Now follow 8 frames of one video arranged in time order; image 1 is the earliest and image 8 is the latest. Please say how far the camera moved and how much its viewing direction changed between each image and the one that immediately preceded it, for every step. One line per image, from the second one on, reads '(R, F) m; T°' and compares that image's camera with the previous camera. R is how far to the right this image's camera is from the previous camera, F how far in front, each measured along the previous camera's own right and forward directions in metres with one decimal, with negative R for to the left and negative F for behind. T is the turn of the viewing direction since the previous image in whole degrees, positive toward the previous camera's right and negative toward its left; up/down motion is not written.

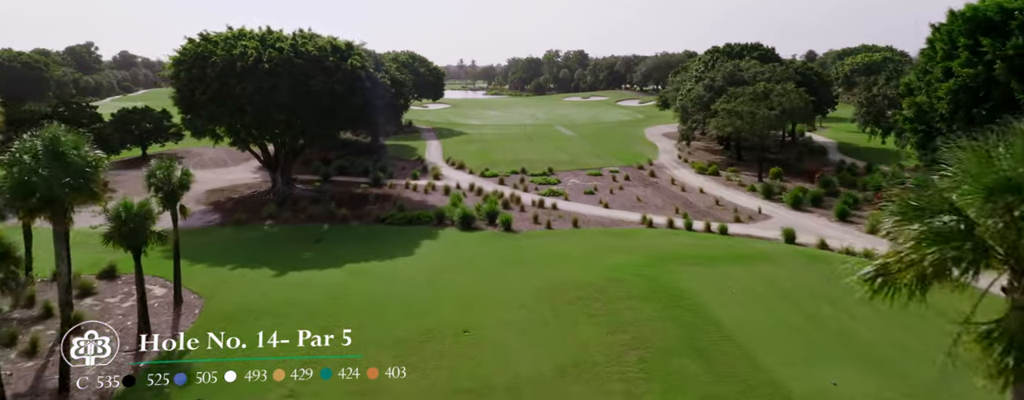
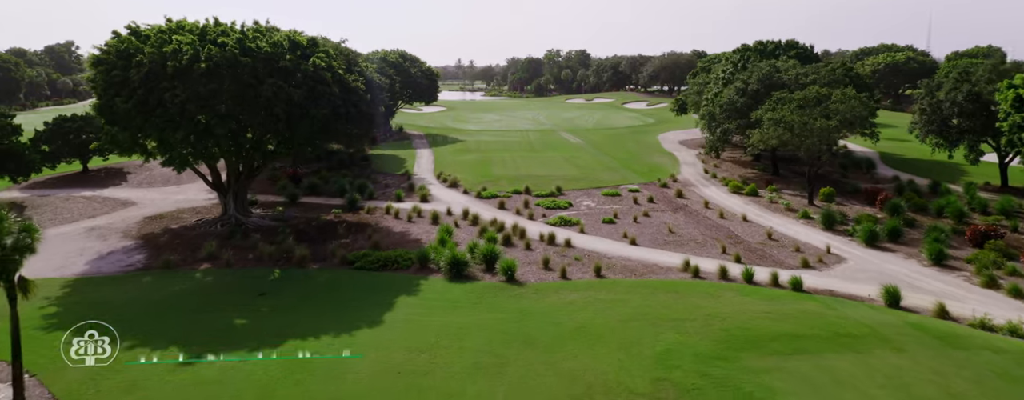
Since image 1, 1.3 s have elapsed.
(-0.2, +6.8) m; 0°
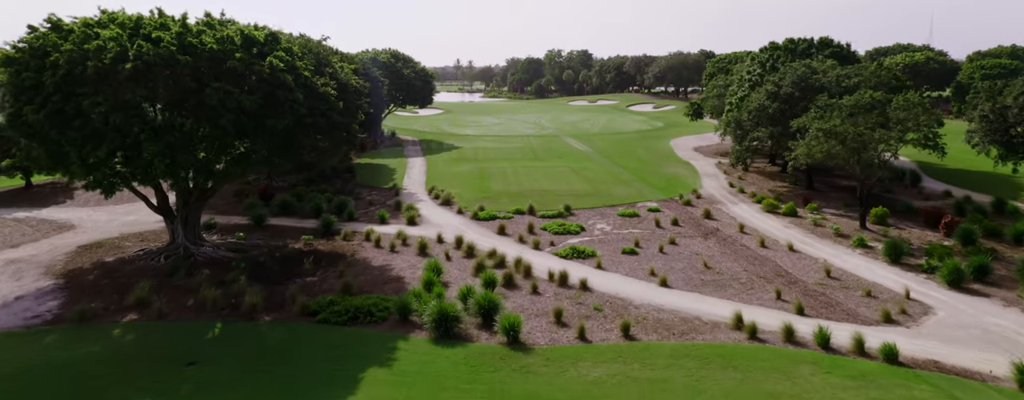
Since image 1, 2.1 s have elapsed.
(-0.1, +5.0) m; 0°
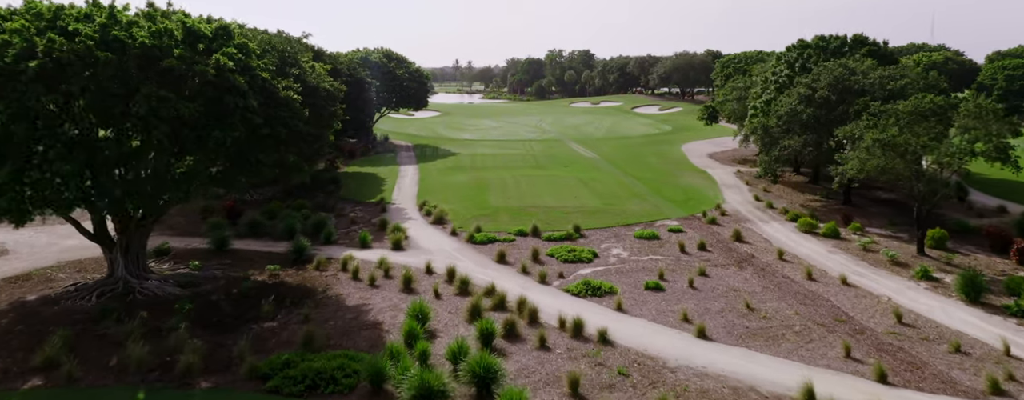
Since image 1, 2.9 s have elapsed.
(-0.1, +4.1) m; 0°
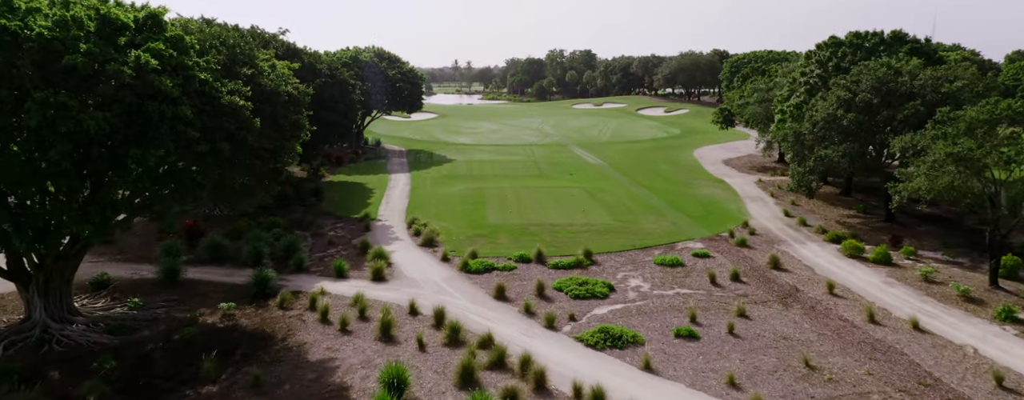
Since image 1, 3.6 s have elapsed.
(0.0, +3.9) m; 0°
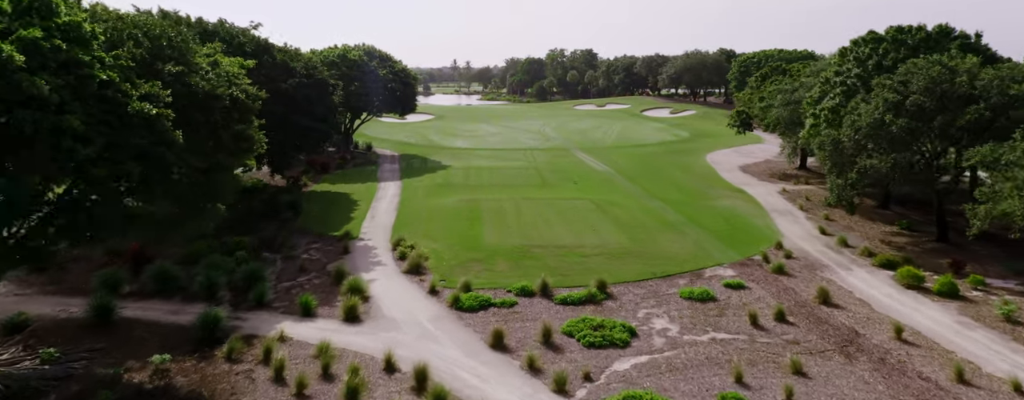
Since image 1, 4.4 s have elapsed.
(0.0, +3.7) m; 0°
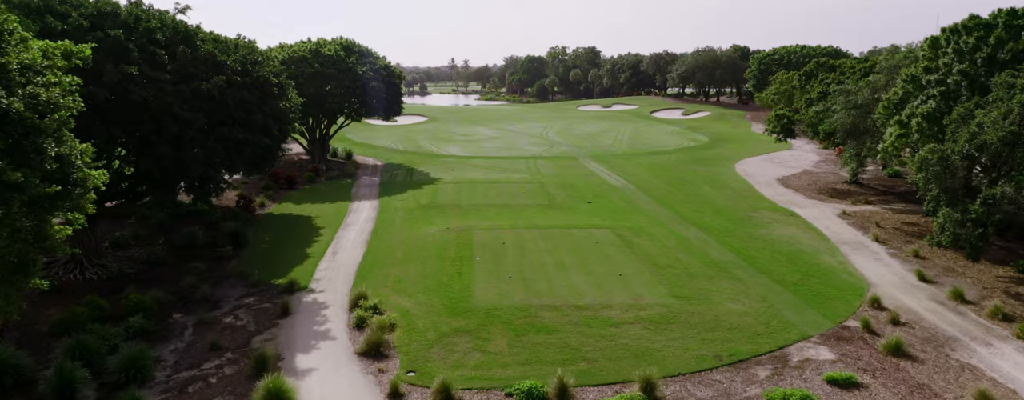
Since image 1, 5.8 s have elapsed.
(-0.1, +6.9) m; 0°
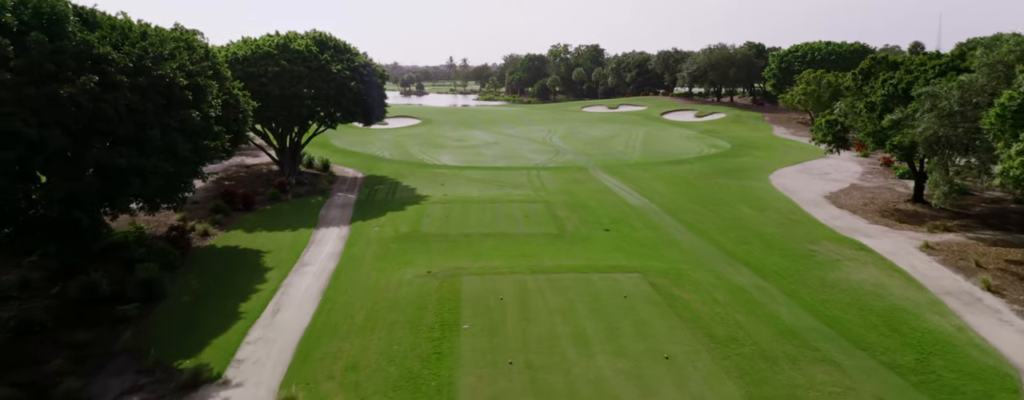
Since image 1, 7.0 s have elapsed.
(0.0, +6.2) m; 0°
